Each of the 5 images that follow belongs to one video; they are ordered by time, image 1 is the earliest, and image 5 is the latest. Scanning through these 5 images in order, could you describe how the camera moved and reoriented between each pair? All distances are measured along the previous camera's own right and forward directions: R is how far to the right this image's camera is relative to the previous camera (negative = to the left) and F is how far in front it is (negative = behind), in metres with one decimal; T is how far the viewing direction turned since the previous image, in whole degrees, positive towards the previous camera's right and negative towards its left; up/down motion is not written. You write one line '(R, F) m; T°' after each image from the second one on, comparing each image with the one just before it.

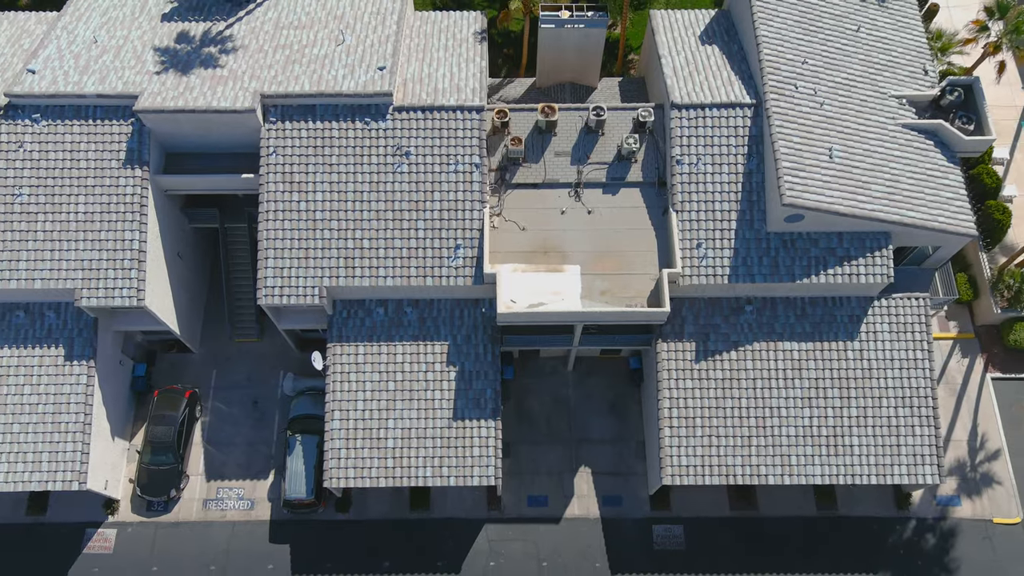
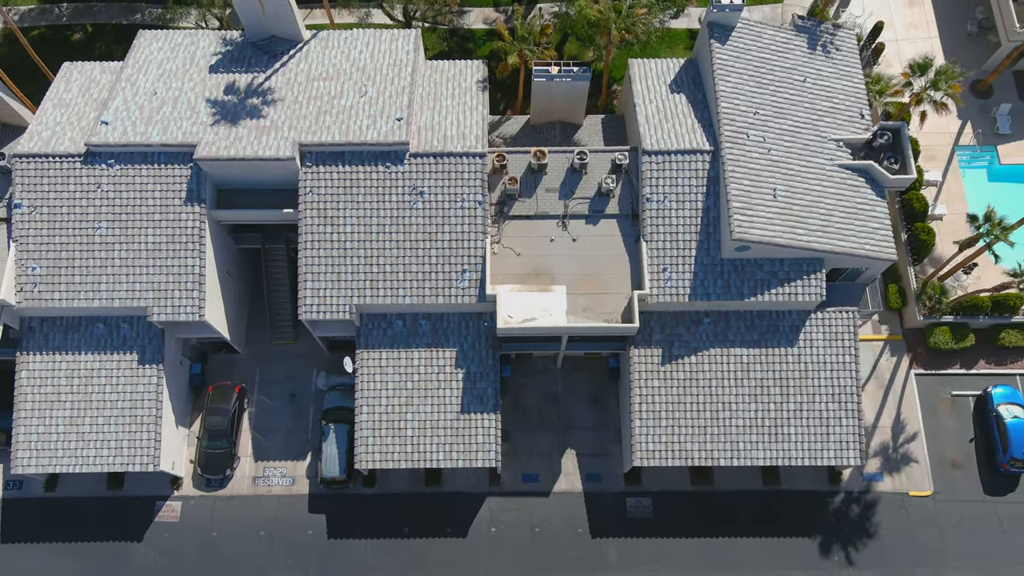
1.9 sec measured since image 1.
(0.0, -5.4) m; 0°
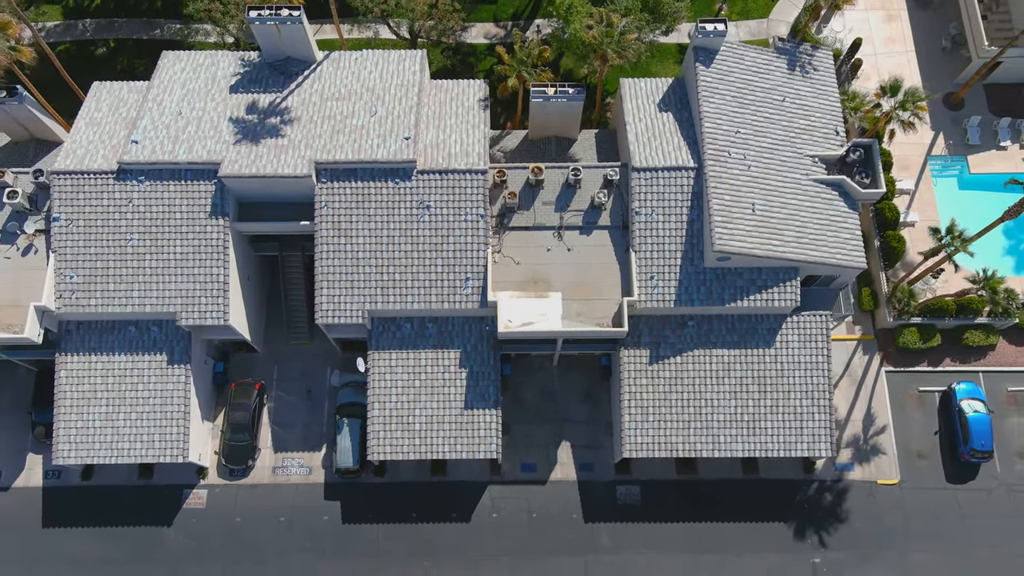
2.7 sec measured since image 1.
(0.0, -2.8) m; 0°
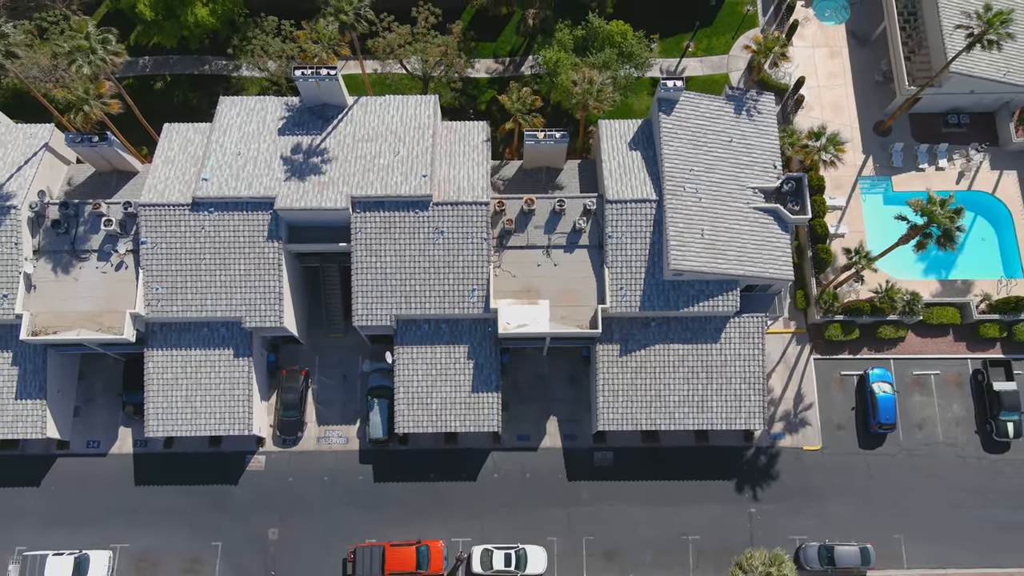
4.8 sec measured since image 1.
(0.0, -8.6) m; 0°
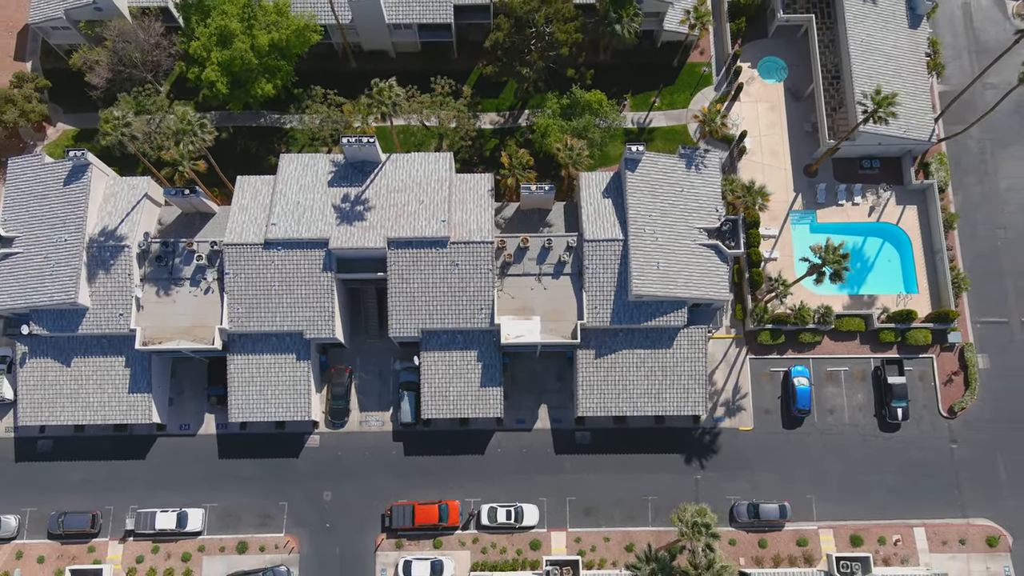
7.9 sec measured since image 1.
(-0.1, -12.7) m; 0°
